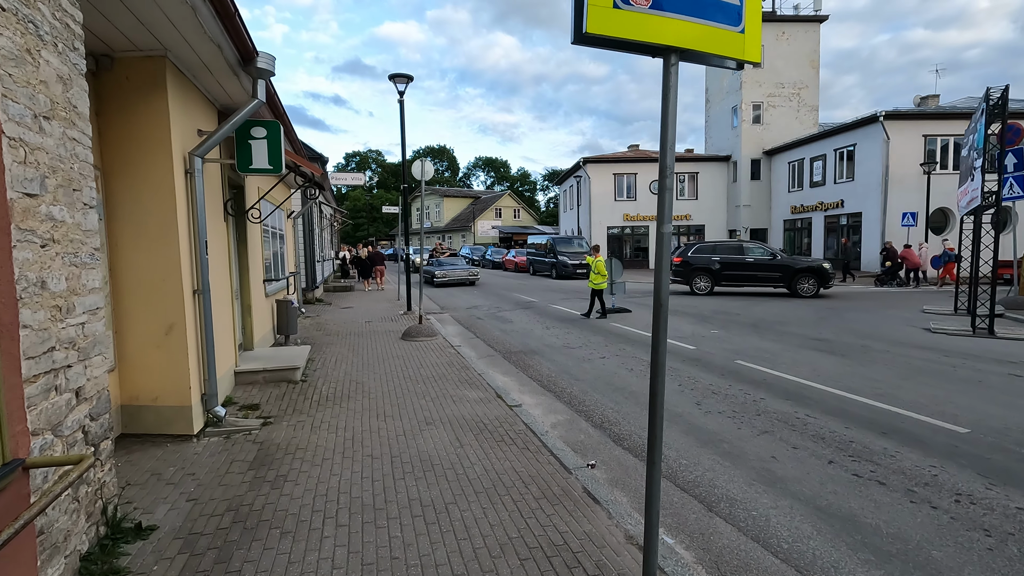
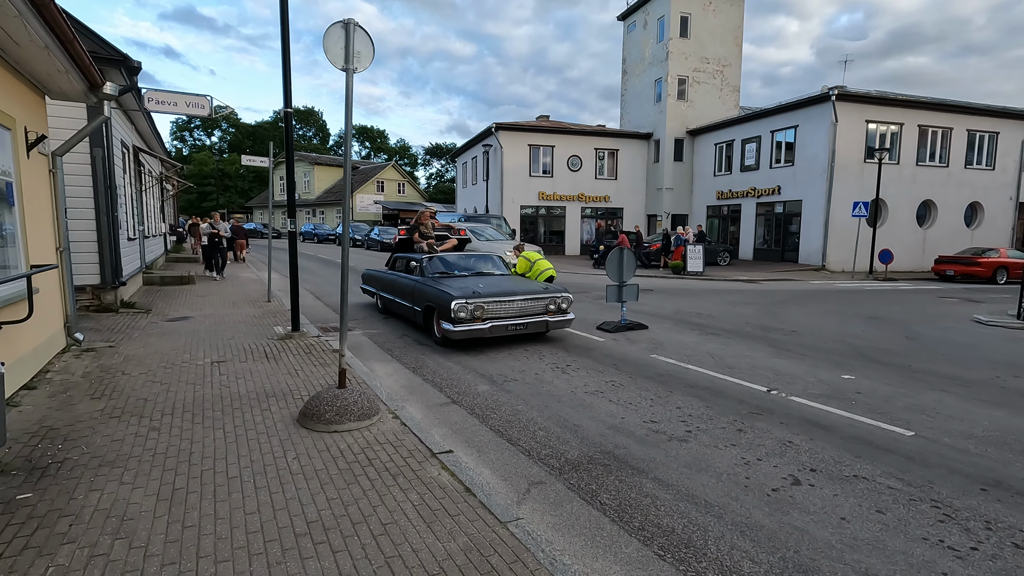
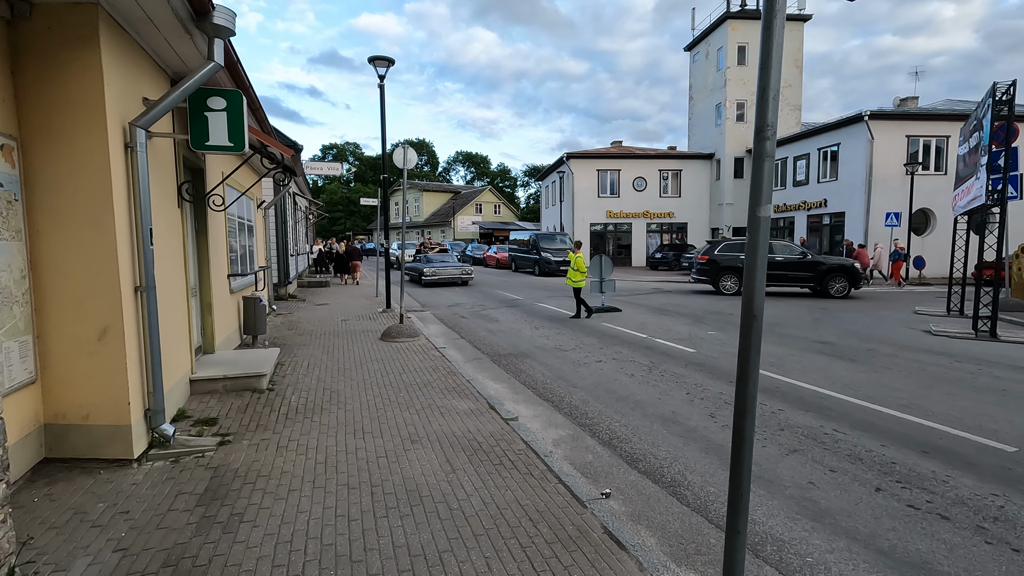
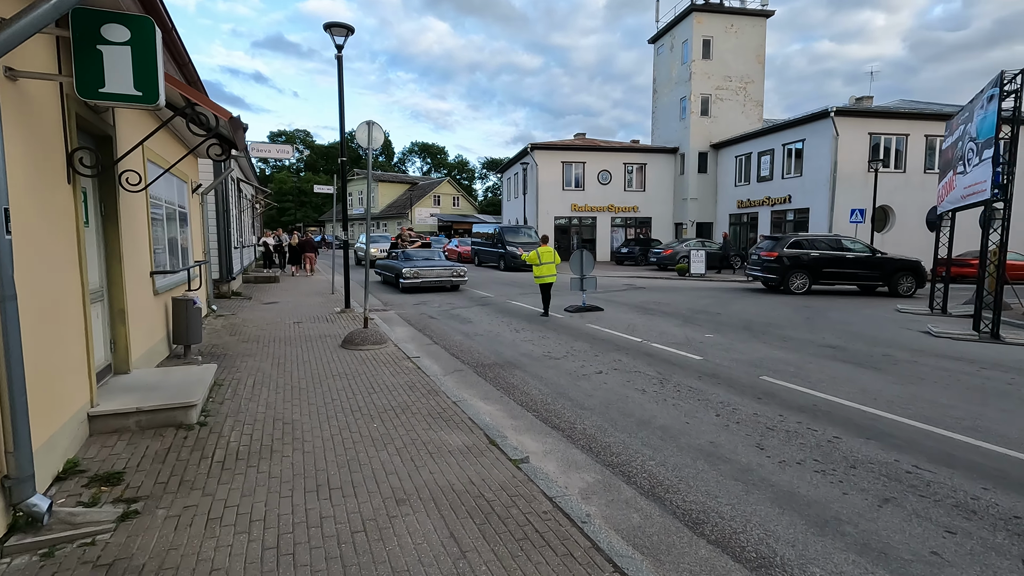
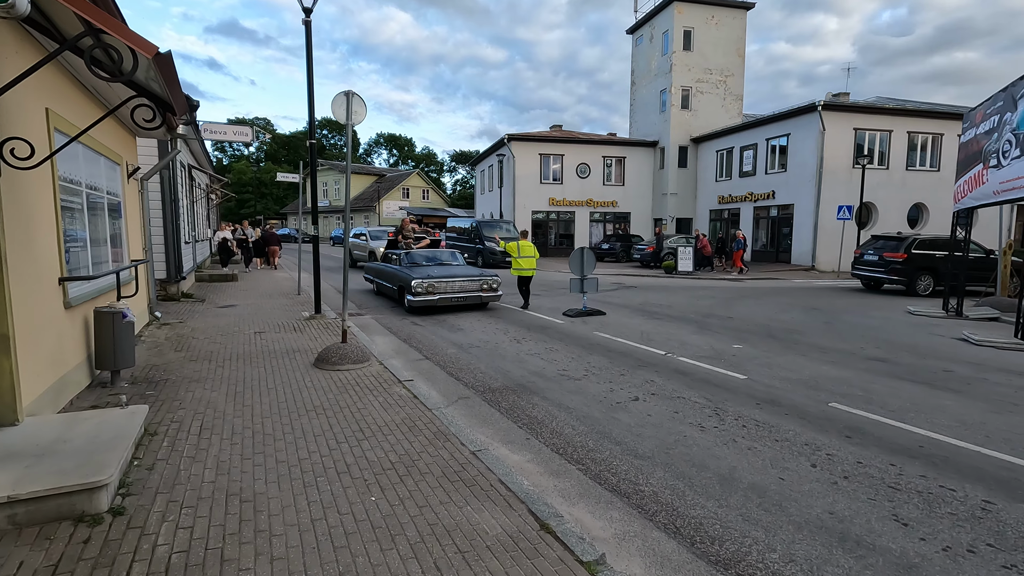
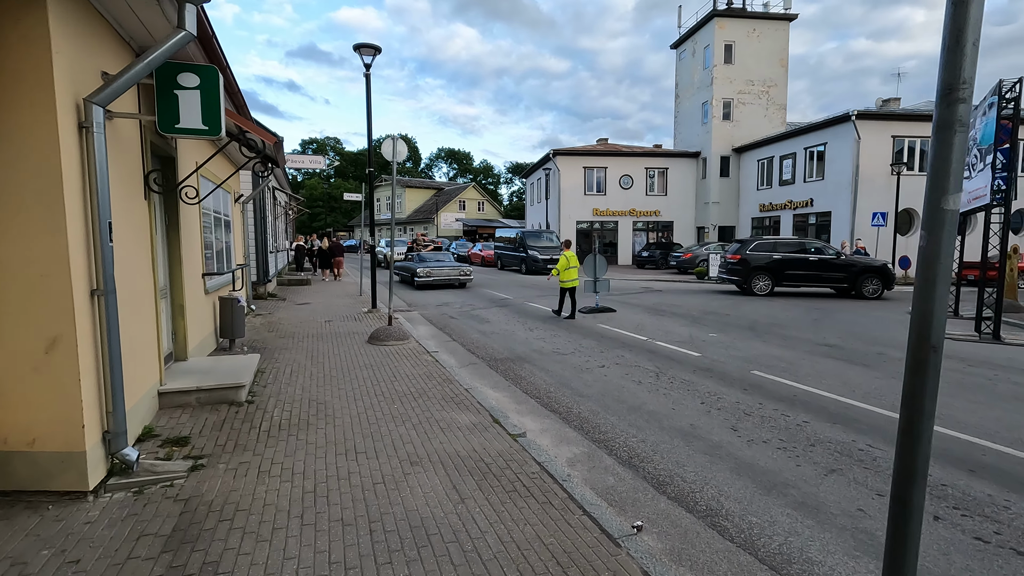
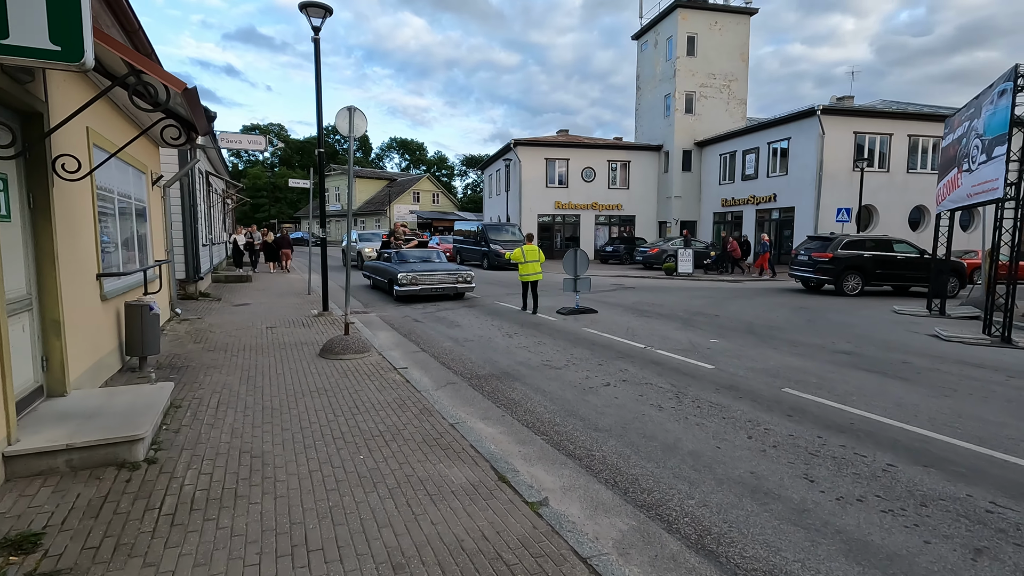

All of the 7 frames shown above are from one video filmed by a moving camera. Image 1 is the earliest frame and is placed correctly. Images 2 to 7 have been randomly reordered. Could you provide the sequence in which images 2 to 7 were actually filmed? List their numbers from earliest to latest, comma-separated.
3, 6, 4, 7, 5, 2
